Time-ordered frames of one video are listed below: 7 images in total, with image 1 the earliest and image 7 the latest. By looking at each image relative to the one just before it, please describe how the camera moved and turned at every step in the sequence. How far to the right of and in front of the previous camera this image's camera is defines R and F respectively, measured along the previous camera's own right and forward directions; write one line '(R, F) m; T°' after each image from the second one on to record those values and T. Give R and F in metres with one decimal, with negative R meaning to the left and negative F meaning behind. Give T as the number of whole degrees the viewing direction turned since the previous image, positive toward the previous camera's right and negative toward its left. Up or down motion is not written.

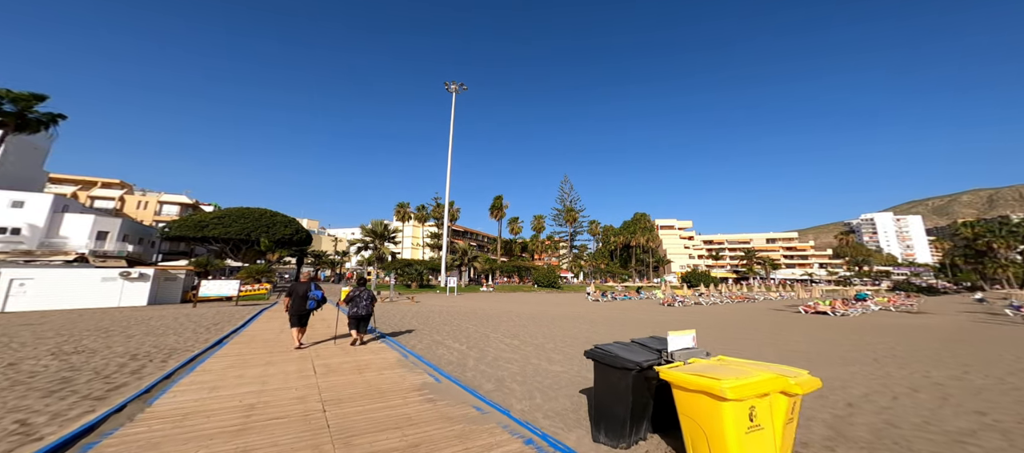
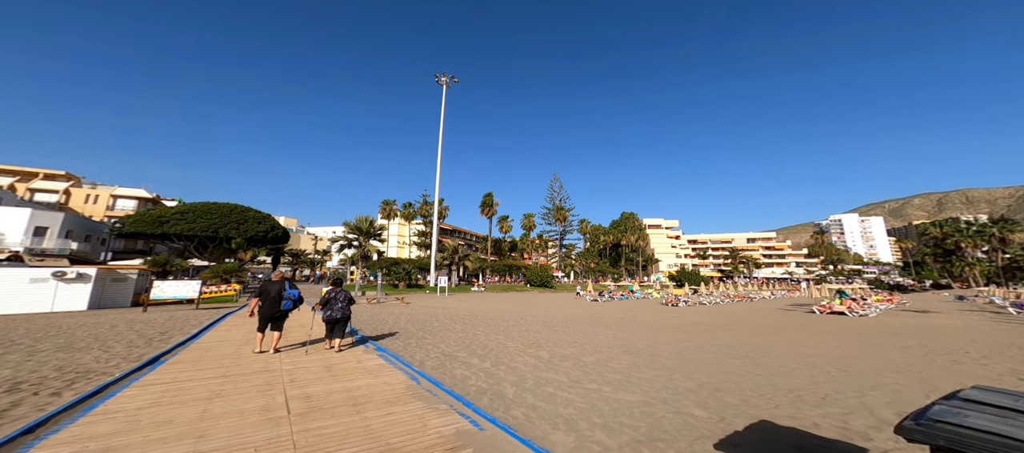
(-1.0, +1.8) m; +3°
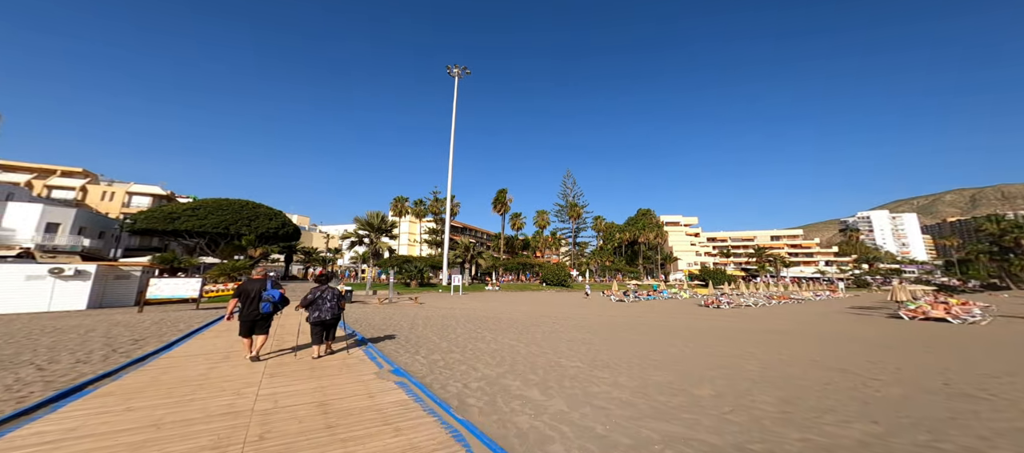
(-0.8, +2.2) m; -2°
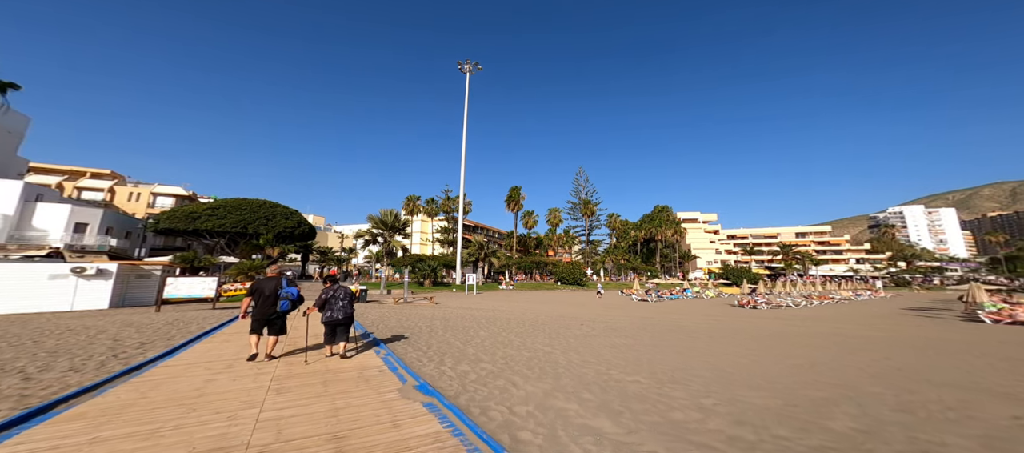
(-0.5, +1.0) m; -2°
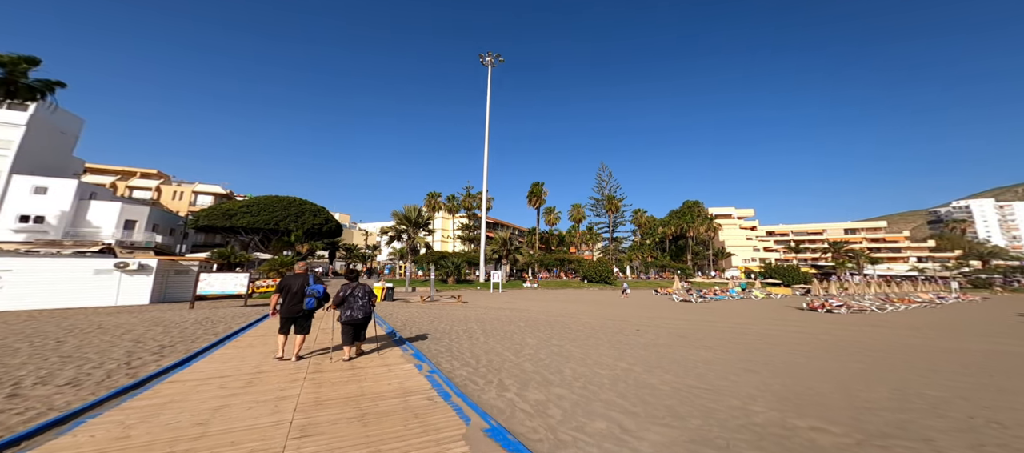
(-0.8, +1.4) m; -4°
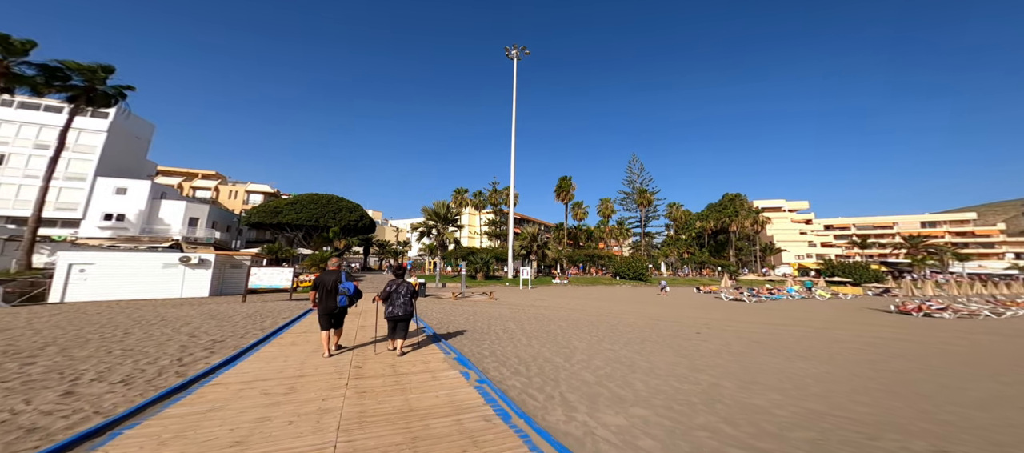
(-0.4, +0.7) m; -6°
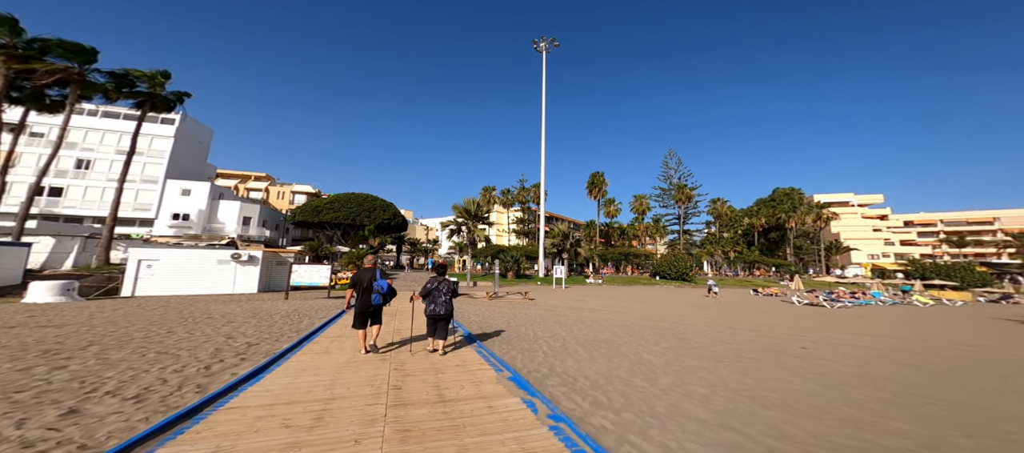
(-0.5, +1.3) m; -6°
